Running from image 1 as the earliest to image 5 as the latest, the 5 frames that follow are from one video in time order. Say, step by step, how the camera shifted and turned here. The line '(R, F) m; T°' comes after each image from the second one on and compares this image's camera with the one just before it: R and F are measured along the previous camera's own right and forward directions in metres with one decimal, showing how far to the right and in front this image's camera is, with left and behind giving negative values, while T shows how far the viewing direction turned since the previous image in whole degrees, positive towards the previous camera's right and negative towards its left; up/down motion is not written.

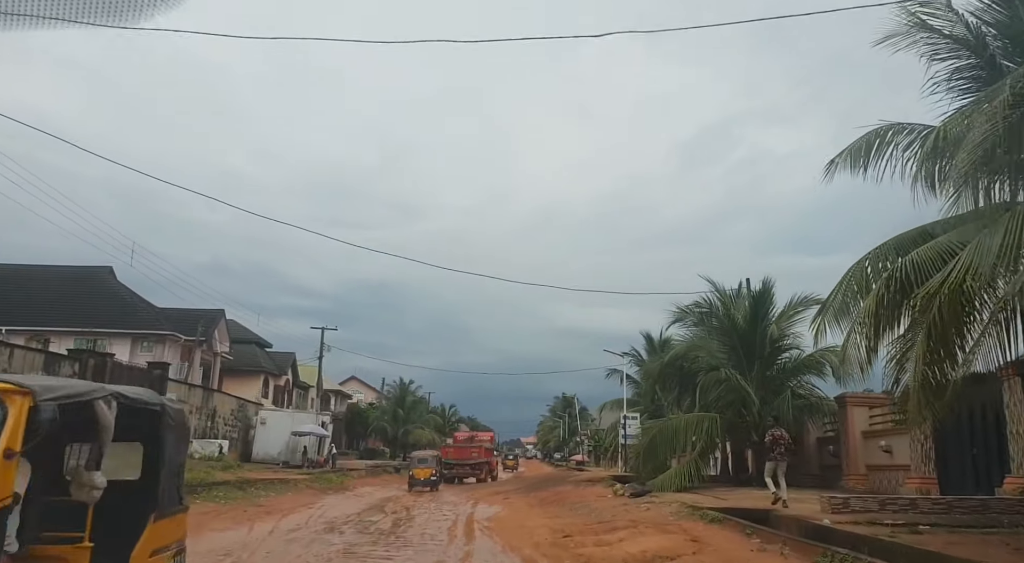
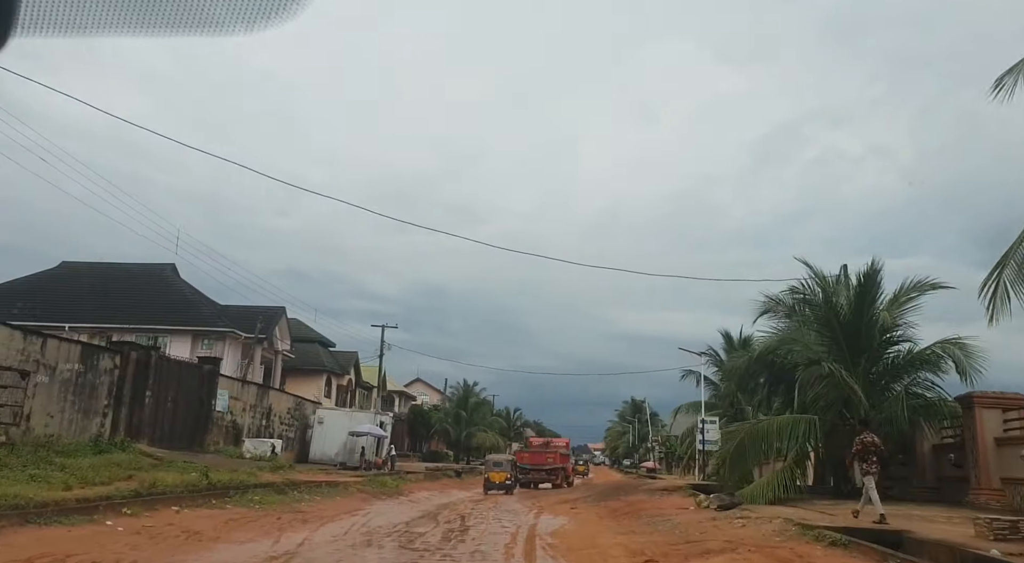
(0.0, +2.4) m; -5°
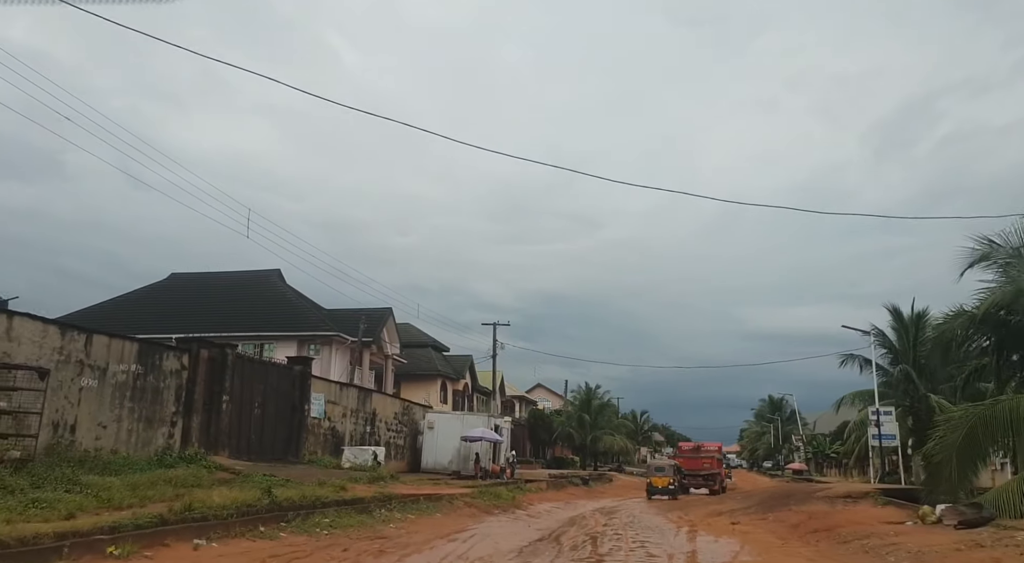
(-0.3, +4.5) m; -9°
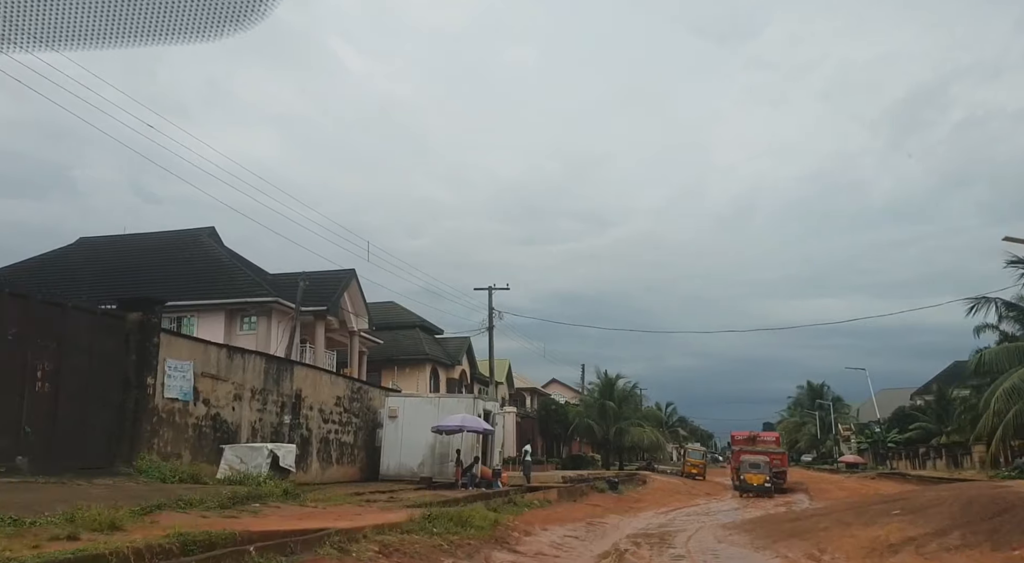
(+0.7, +10.5) m; -1°
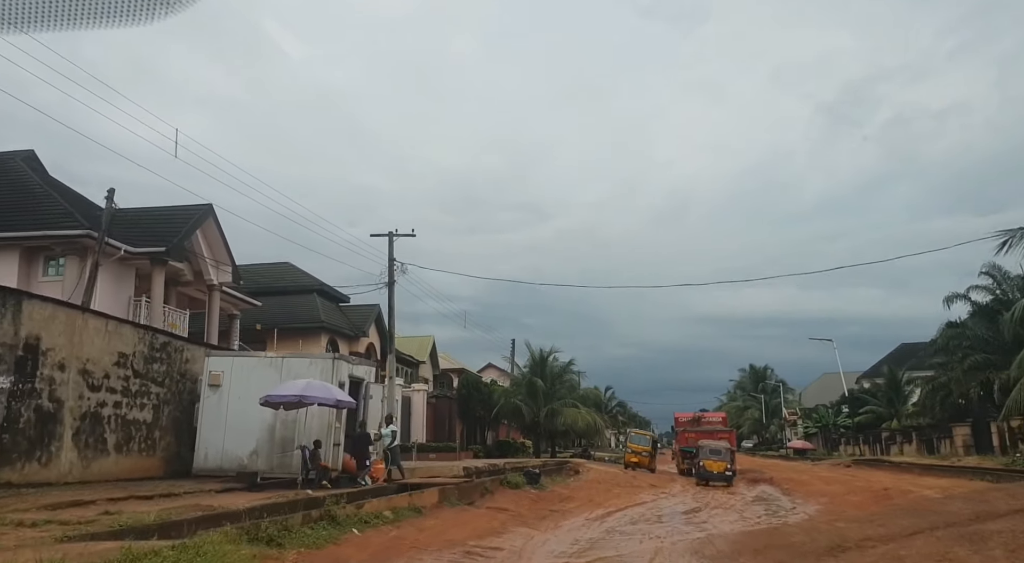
(+1.5, +7.2) m; +4°
